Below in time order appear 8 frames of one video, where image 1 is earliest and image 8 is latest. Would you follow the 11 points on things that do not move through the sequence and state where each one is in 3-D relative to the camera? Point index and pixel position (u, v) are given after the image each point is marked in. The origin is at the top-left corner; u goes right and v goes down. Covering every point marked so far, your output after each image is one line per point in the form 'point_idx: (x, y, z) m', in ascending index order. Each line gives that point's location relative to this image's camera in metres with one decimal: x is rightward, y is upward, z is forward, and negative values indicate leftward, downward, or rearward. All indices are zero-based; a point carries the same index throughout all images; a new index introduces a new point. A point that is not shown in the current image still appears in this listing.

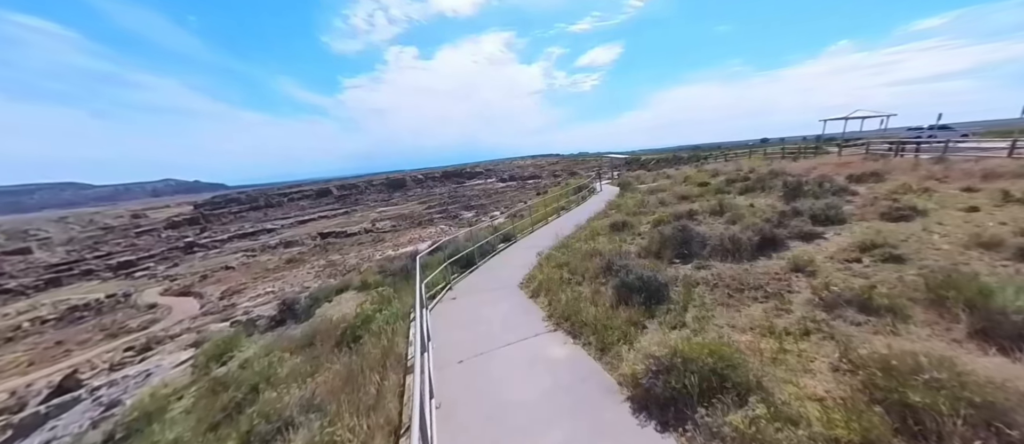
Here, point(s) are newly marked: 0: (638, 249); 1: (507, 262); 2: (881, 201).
0: (+3.1, -0.8, +7.6) m
1: (-0.1, -1.4, +10.1) m
2: (+8.3, +0.4, +7.1) m
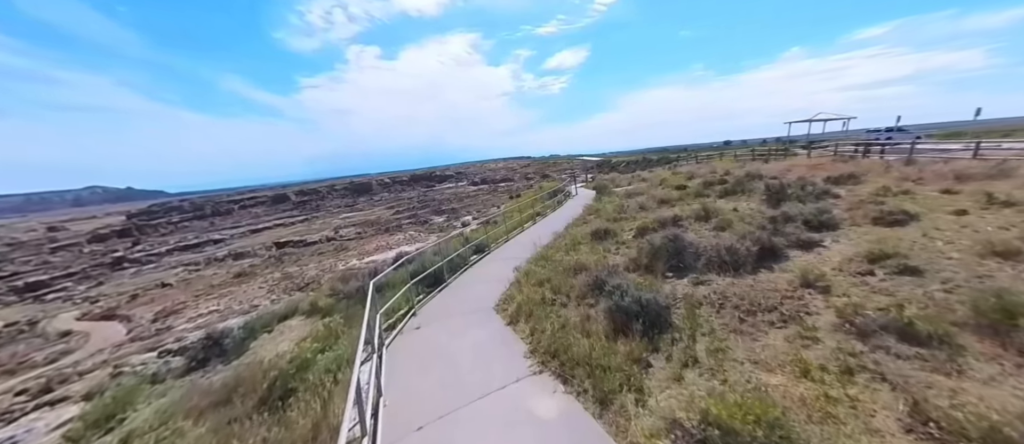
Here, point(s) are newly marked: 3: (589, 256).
0: (+2.5, -1.0, +6.9) m
1: (-0.9, -1.7, +9.1) m
2: (+7.8, +0.3, +6.8) m
3: (+2.4, -1.0, +8.6) m
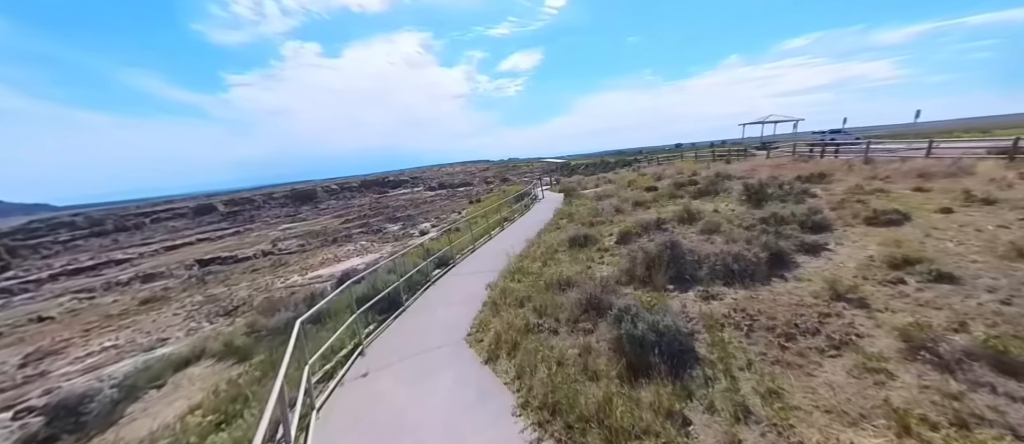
0: (+2.0, -1.1, +6.0) m
1: (-1.6, -1.9, +7.7) m
2: (+7.2, +0.4, +6.7) m
3: (+1.7, -1.2, +7.7) m
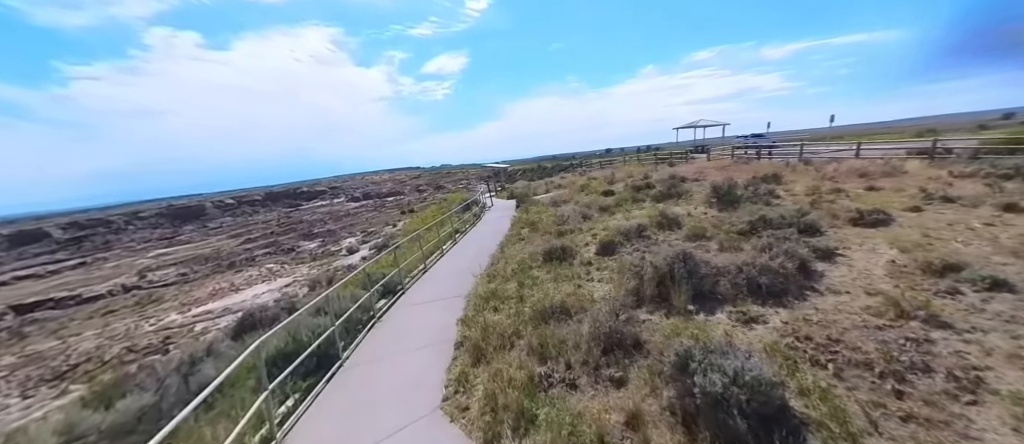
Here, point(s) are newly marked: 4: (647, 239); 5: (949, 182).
0: (+1.7, -1.3, +5.0) m
1: (-2.1, -2.3, +5.8) m
2: (+6.6, +0.4, +6.8) m
3: (+1.1, -1.4, +6.5) m
4: (+4.0, -0.5, +8.4) m
5: (+8.6, +0.6, +6.1) m
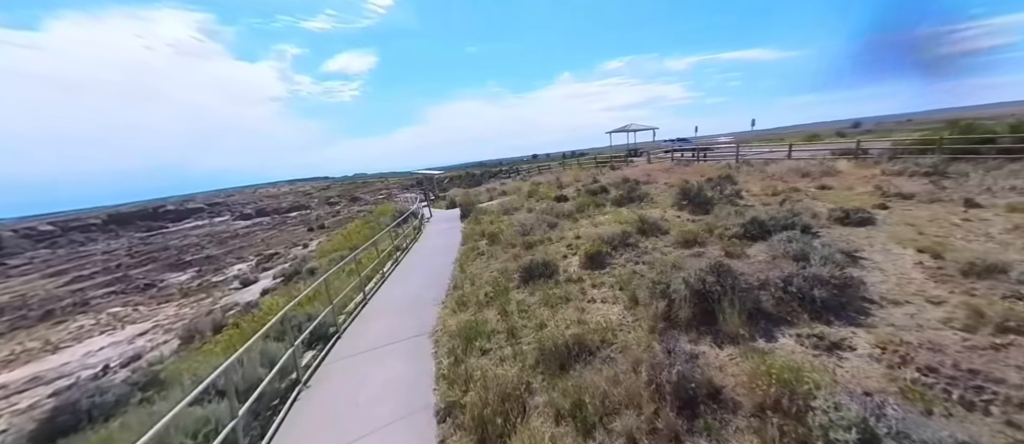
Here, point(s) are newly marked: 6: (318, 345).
0: (+1.9, -1.5, +4.0) m
1: (-1.9, -2.7, +3.9) m
2: (+6.1, +0.4, +7.0) m
3: (+0.9, -1.7, +5.4) m
4: (+3.2, -0.7, +7.9) m
5: (+8.2, +0.7, +6.9) m
6: (-4.8, -2.9, +7.6) m
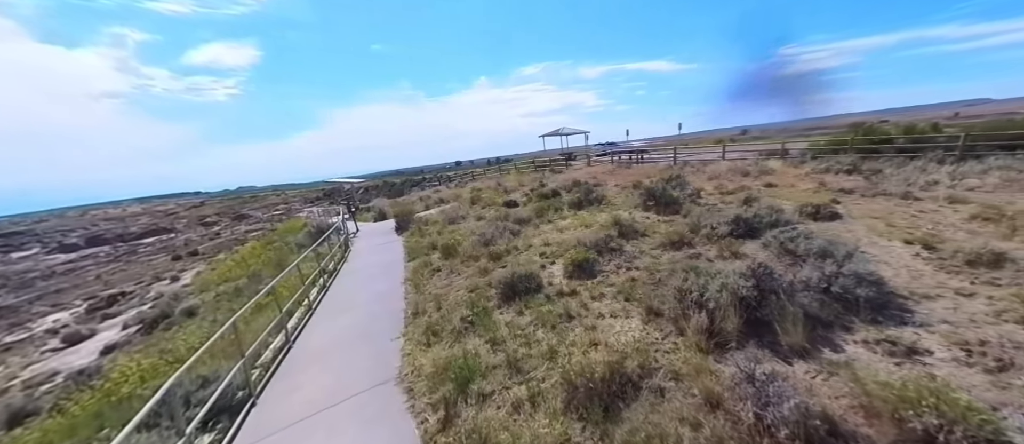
0: (+2.4, -1.5, +3.5) m
1: (-1.2, -3.0, +2.4) m
2: (+5.7, +0.5, +7.4) m
3: (+1.1, -1.8, +4.6) m
4: (+2.7, -0.7, +7.6) m
5: (+7.7, +0.9, +7.8) m
6: (-4.9, -3.4, +5.3) m
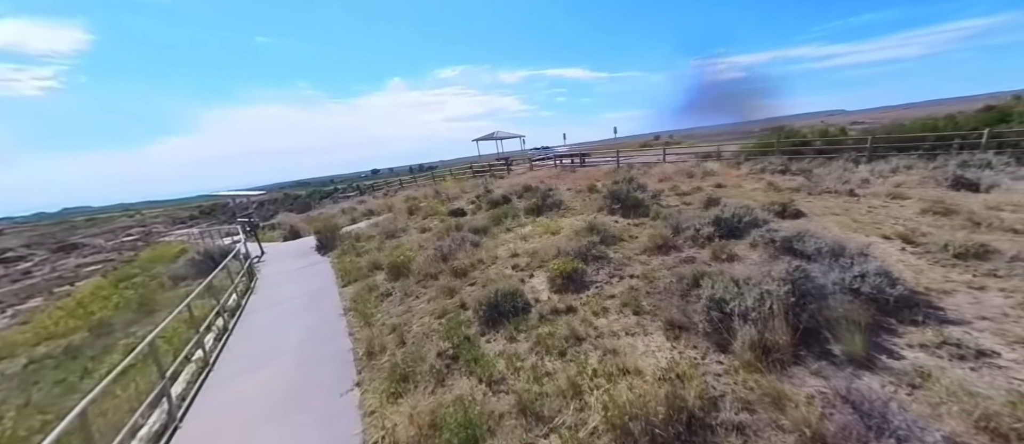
0: (+3.0, -1.6, +3.1) m
1: (-0.2, -3.2, +1.2) m
2: (+5.1, +0.6, +7.7) m
3: (+1.5, -1.9, +3.9) m
4: (+2.2, -0.9, +7.2) m
5: (+6.9, +1.0, +8.6) m
6: (-4.5, -3.8, +3.1) m
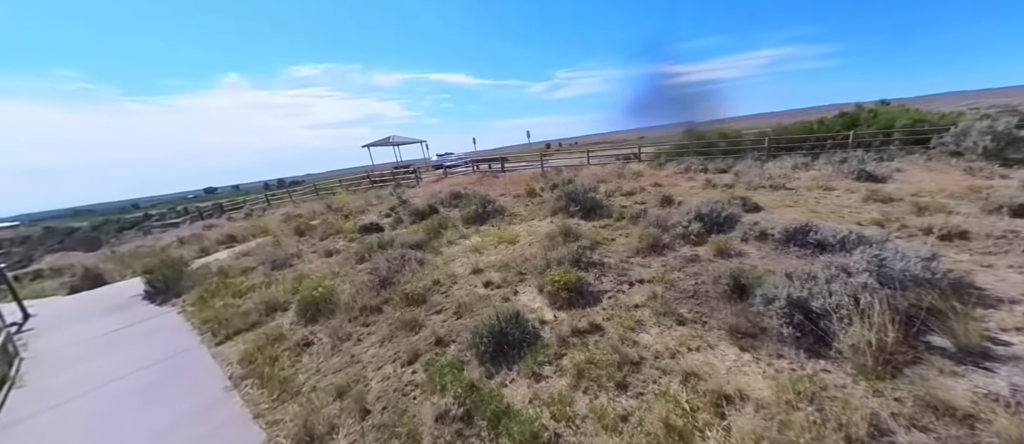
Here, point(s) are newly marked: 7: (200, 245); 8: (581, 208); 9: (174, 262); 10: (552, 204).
0: (+4.1, -1.4, +3.0) m
1: (+1.9, -3.1, 0.0) m
2: (+4.4, +0.7, +8.0) m
3: (+2.5, -1.9, +3.1) m
4: (+2.0, -0.9, +6.5) m
5: (+5.8, +1.2, +9.5) m
6: (-2.7, -4.1, +0.4) m
7: (-14.8, -0.2, +14.4) m
8: (+2.3, +0.4, +8.2) m
9: (-11.4, -1.0, +10.0) m
10: (+1.4, +1.2, +10.3) m
